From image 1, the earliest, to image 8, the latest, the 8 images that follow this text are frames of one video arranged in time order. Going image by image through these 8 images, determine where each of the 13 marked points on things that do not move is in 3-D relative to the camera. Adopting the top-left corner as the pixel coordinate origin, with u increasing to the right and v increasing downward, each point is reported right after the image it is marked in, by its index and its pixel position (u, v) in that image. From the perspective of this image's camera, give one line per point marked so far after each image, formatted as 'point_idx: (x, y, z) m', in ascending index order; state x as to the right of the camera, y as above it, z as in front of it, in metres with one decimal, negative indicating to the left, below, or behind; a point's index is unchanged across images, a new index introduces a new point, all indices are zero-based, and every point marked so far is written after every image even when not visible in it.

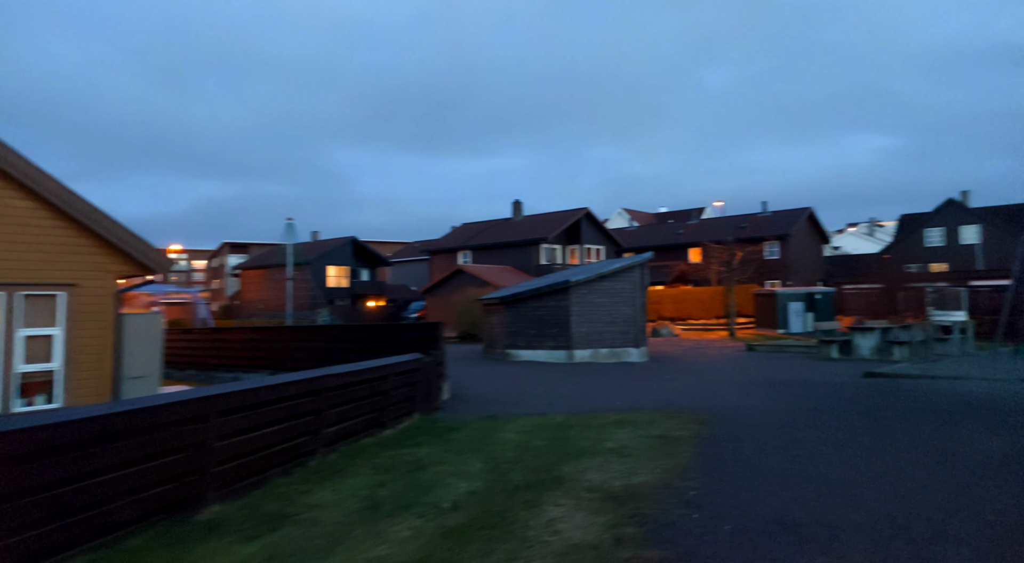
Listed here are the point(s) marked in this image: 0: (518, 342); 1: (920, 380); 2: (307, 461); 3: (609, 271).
0: (+0.1, -1.7, +18.9) m
1: (+7.5, -1.8, +12.8) m
2: (-2.1, -1.8, +7.2) m
3: (+2.6, +0.3, +18.7) m
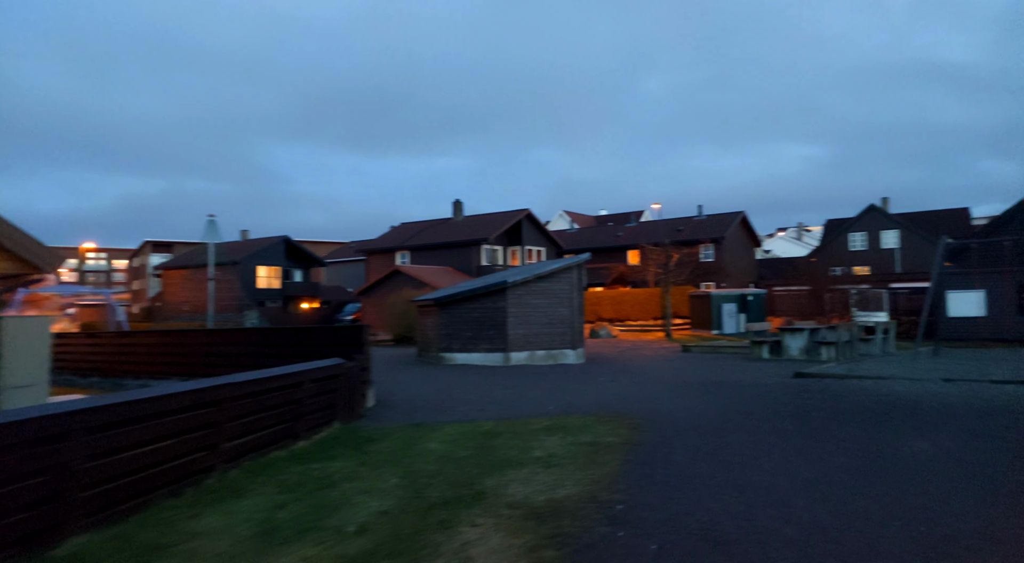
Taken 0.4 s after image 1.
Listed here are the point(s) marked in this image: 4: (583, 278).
0: (-1.6, -1.7, +18.4) m
1: (+6.2, -1.9, +13.0) m
2: (-2.9, -1.9, +6.5) m
3: (+0.9, +0.3, +18.4) m
4: (+2.0, +0.1, +19.9) m
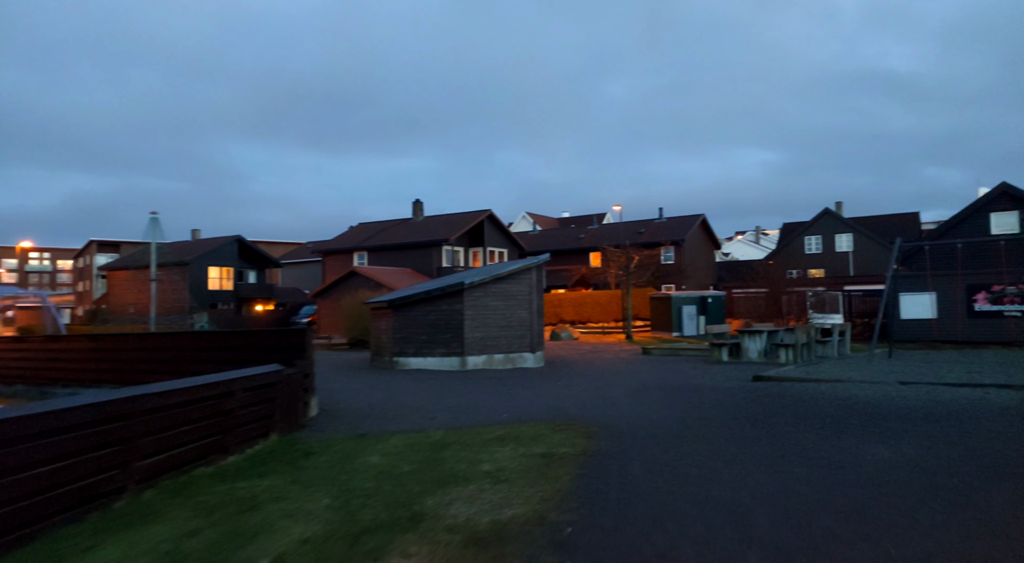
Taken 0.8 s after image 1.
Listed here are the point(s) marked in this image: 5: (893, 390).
0: (-2.7, -1.7, +17.8) m
1: (+5.4, -1.9, +12.8) m
2: (-3.4, -1.9, +5.9) m
3: (-0.2, +0.2, +18.0) m
4: (+0.9, +0.1, +19.5) m
5: (+6.4, -1.8, +11.8) m
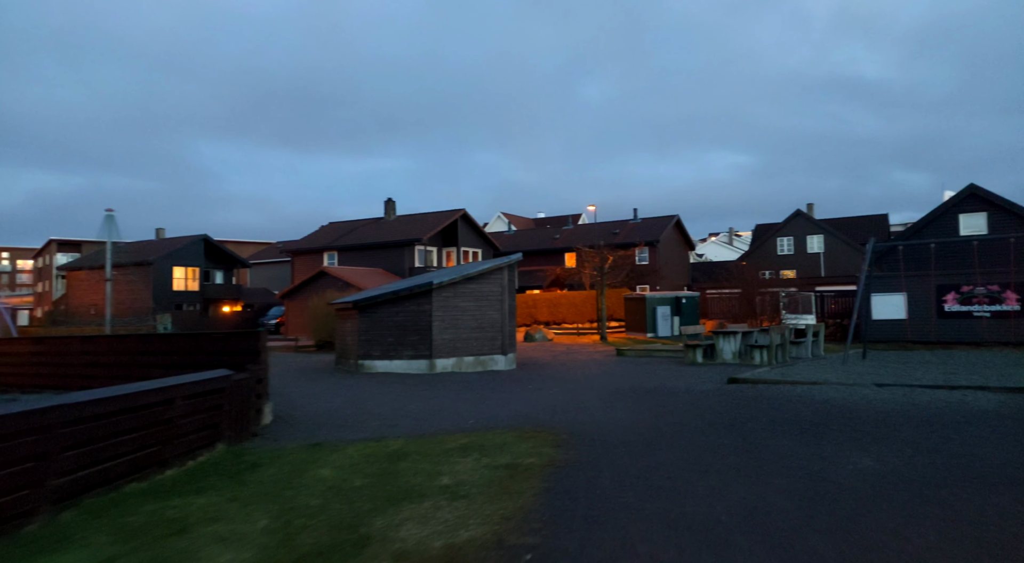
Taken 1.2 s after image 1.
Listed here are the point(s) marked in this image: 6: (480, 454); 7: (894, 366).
0: (-3.5, -1.7, +17.2) m
1: (+4.8, -1.9, +12.5) m
2: (-3.7, -1.9, +5.3) m
3: (-0.9, +0.2, +17.5) m
4: (+0.1, +0.1, +19.0) m
5: (+5.9, -1.8, +11.5) m
6: (-0.4, -1.9, +7.7) m
7: (+8.5, -1.9, +15.6) m
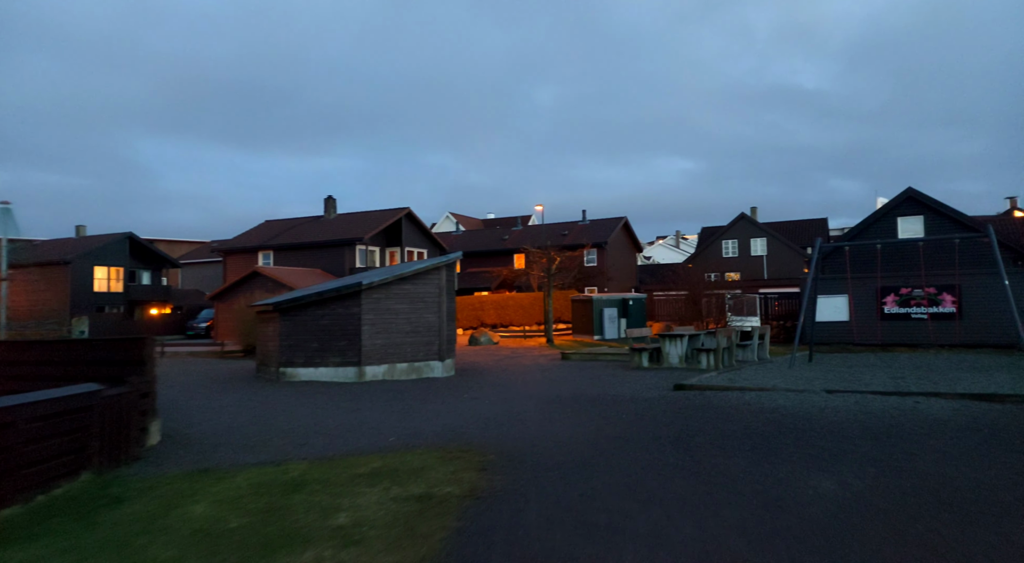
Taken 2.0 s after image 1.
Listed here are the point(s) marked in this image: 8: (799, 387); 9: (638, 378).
0: (-4.9, -1.7, +15.9) m
1: (+3.7, -1.9, +11.8) m
2: (-4.3, -1.8, +4.0) m
3: (-2.4, +0.2, +16.3) m
4: (-1.5, +0.1, +18.0) m
5: (+4.8, -1.9, +10.9) m
6: (-1.1, -1.9, +6.7) m
7: (+7.2, -1.9, +15.1) m
8: (+5.0, -1.8, +12.1) m
9: (+2.7, -2.1, +15.3) m
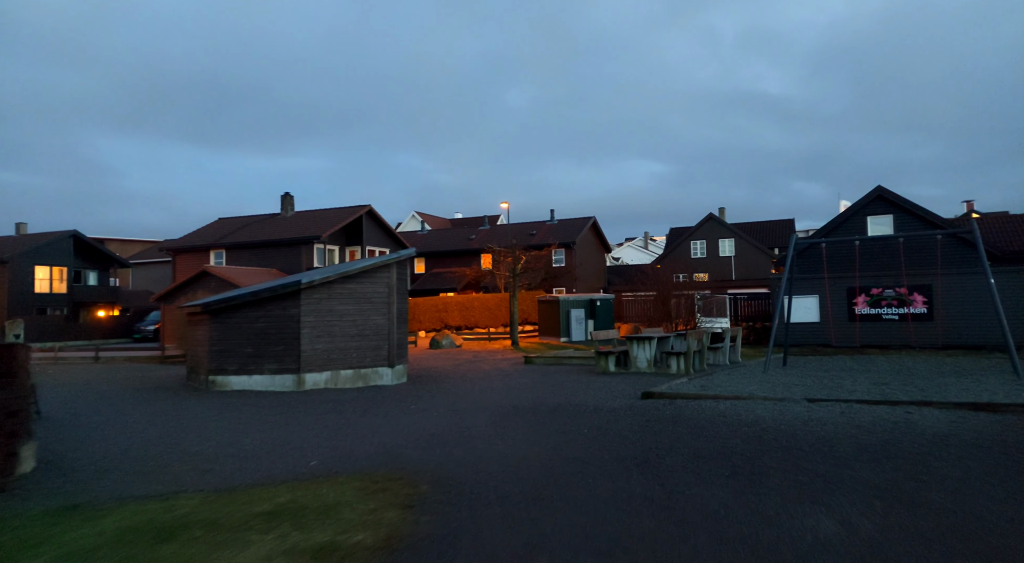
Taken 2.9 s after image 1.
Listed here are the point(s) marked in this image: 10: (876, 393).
0: (-5.8, -1.7, +14.4) m
1: (+2.9, -1.9, +10.7) m
2: (-4.7, -1.8, +2.5) m
3: (-3.4, +0.2, +15.0) m
4: (-2.6, +0.1, +16.6) m
5: (+4.1, -1.8, +9.8) m
6: (-1.7, -1.9, +5.3) m
7: (+6.2, -1.9, +14.1) m
8: (+4.3, -1.8, +11.0) m
9: (+1.8, -2.1, +14.1) m
10: (+5.6, -1.7, +10.7) m
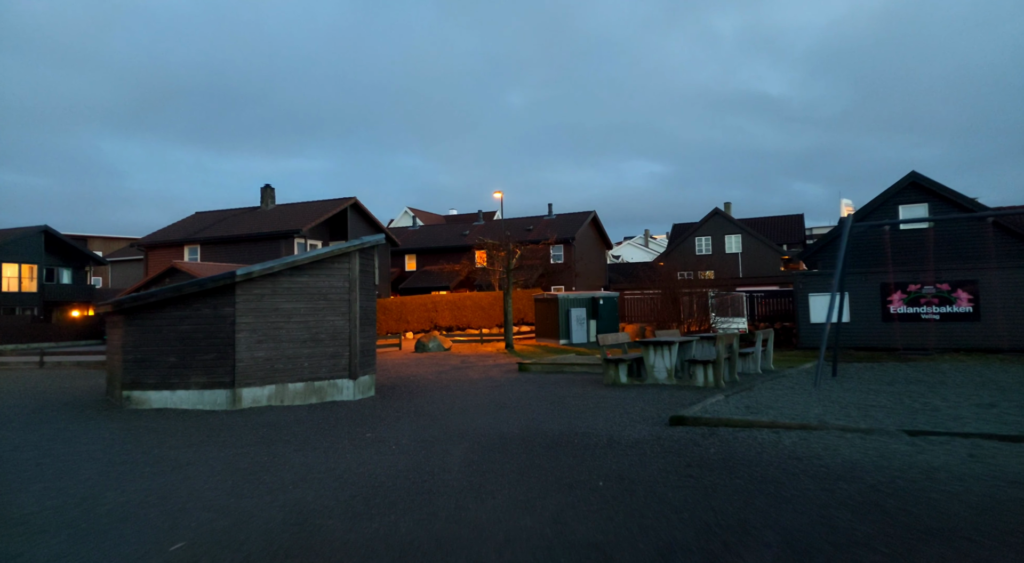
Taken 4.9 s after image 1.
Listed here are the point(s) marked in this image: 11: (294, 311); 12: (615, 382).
0: (-6.0, -1.6, +11.5) m
1: (+2.8, -1.7, +7.8) m
2: (-4.9, -1.6, -0.4) m
3: (-3.6, +0.4, +12.0) m
4: (-2.7, +0.2, +13.7) m
5: (+3.9, -1.7, +6.9) m
6: (-1.8, -1.7, +2.4) m
7: (+6.1, -1.7, +11.2) m
8: (+4.1, -1.7, +8.1) m
9: (+1.6, -1.9, +11.2) m
10: (+5.5, -1.6, +7.8) m
11: (-3.8, -0.5, +12.2) m
12: (+2.0, -1.9, +13.4) m
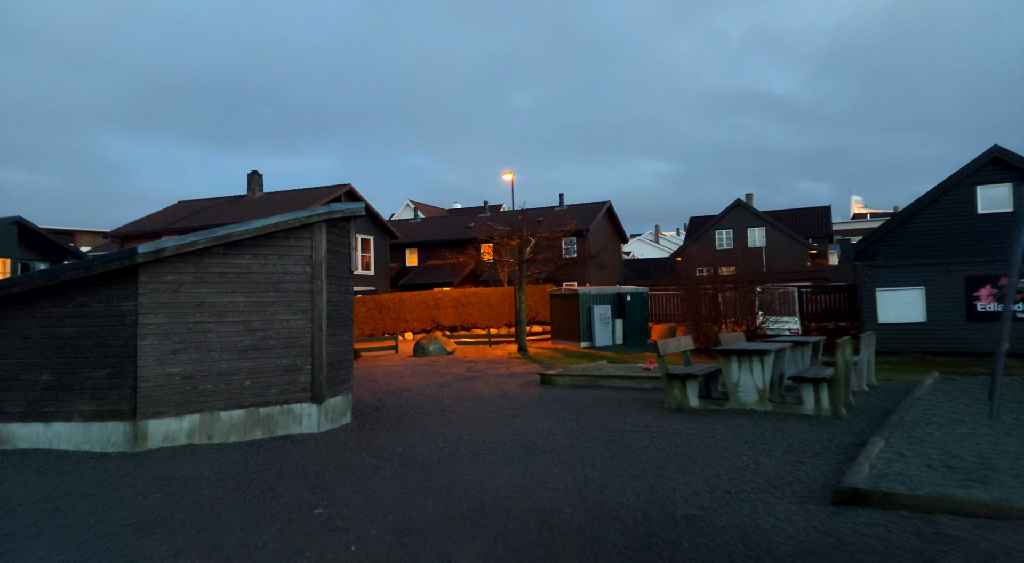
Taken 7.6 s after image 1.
0: (-5.6, -1.3, +7.7) m
1: (+3.1, -1.5, +4.0) m
2: (-4.6, -1.4, -4.1) m
3: (-3.2, +0.6, +8.3) m
4: (-2.3, +0.5, +9.9) m
5: (+4.3, -1.5, +3.1) m
6: (-1.5, -1.5, -1.3) m
7: (+6.4, -1.5, +7.4) m
8: (+4.4, -1.5, +4.3) m
9: (+2.0, -1.7, +7.4) m
10: (+5.8, -1.4, +4.0) m
11: (-3.4, -0.3, +8.4) m
12: (+2.4, -1.7, +9.6) m
